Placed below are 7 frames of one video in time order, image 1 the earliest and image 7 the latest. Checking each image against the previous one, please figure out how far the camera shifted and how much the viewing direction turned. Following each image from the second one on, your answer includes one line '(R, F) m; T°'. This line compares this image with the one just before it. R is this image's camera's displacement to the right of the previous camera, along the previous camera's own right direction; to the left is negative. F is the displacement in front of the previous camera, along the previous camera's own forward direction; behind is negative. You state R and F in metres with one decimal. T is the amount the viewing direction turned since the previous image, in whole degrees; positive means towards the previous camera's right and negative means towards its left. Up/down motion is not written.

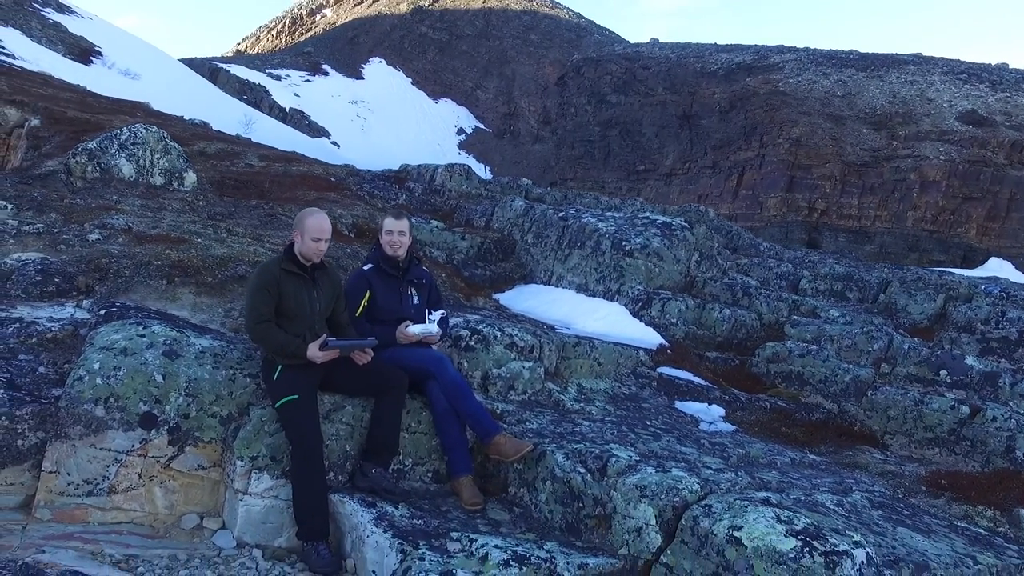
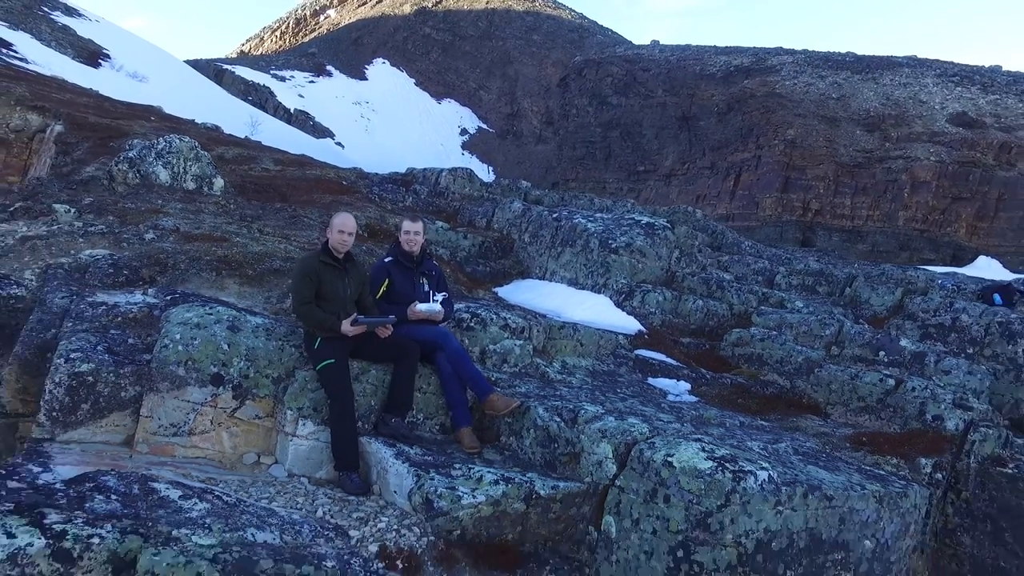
(+0.1, -0.7) m; 0°
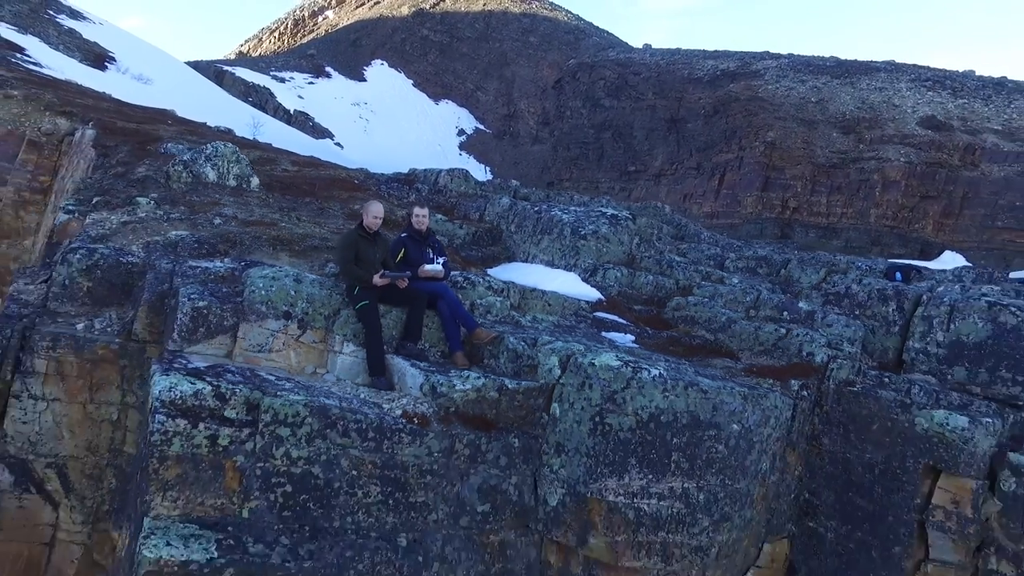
(+0.1, -1.5) m; 0°
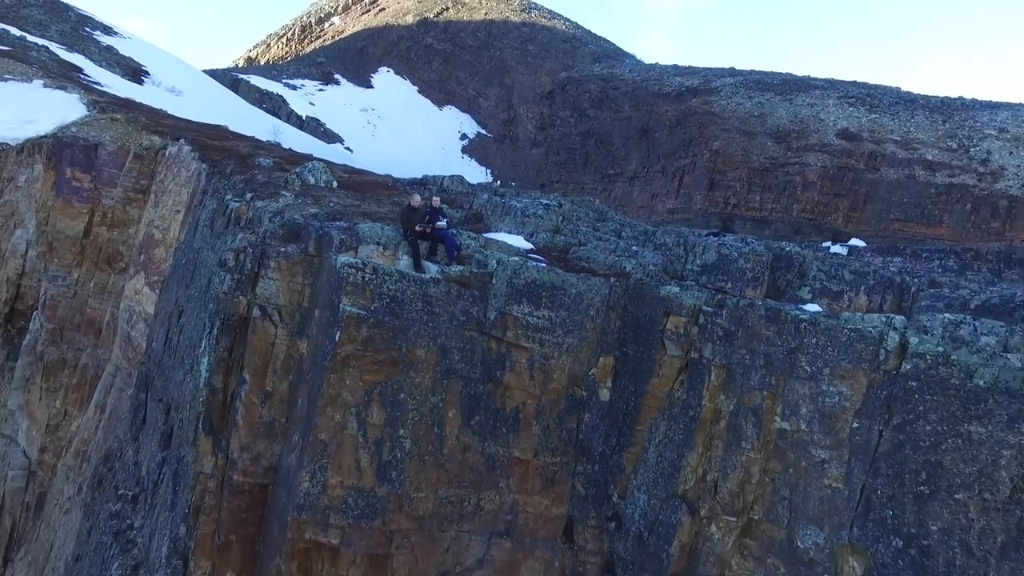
(+0.5, -5.9) m; 0°
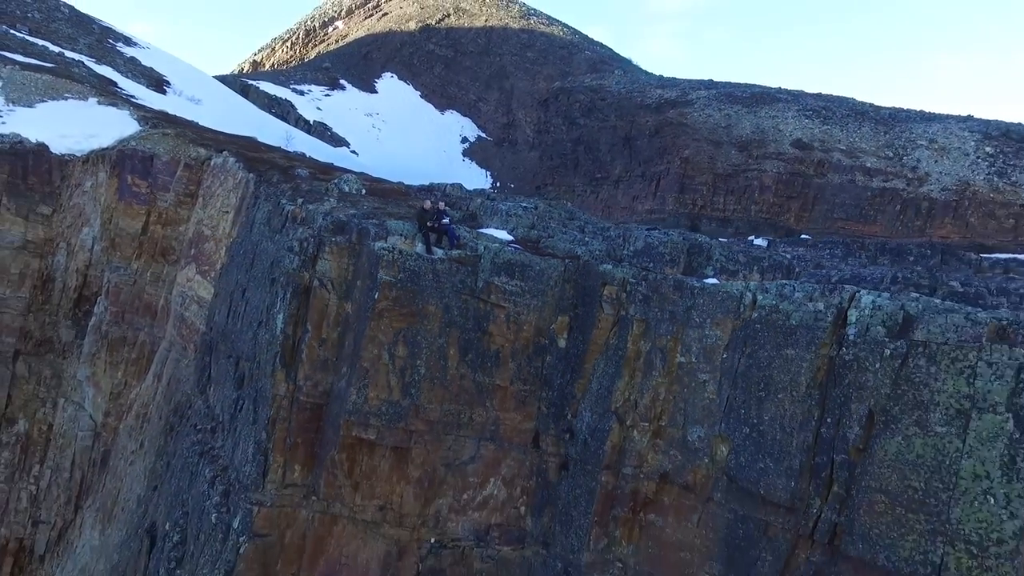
(+0.4, -4.5) m; 0°
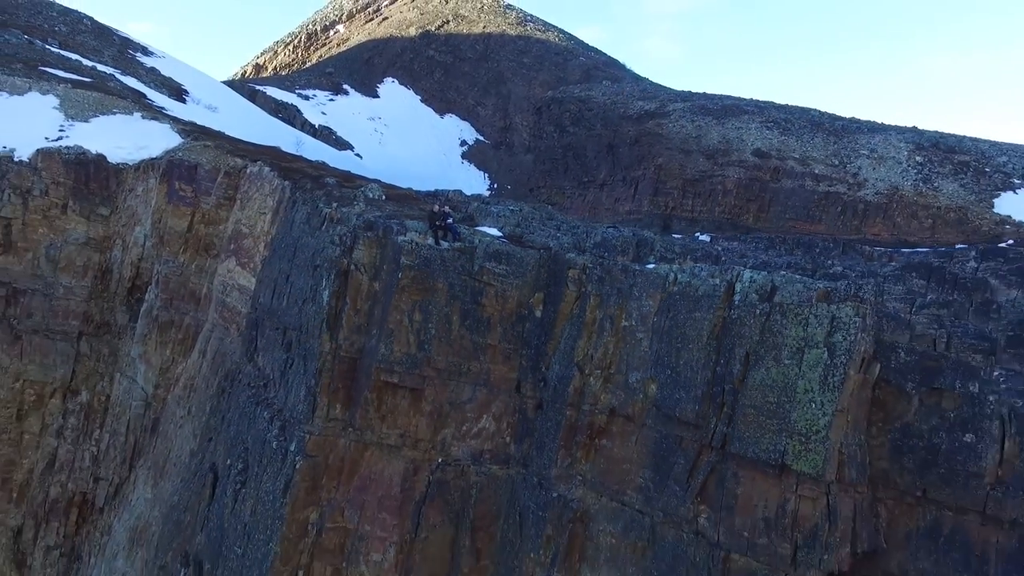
(+0.3, -4.9) m; 0°
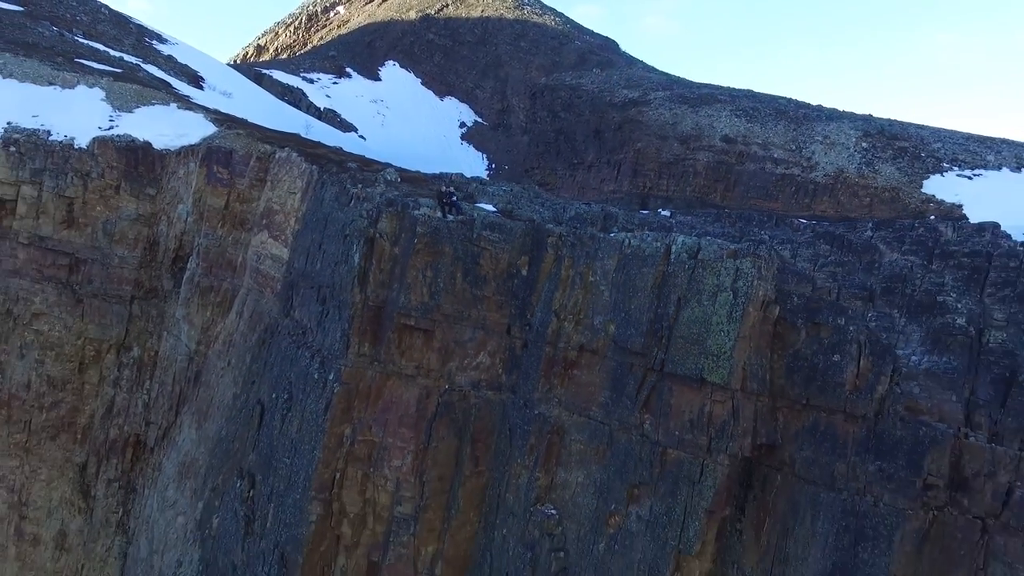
(+0.3, -5.3) m; 0°
